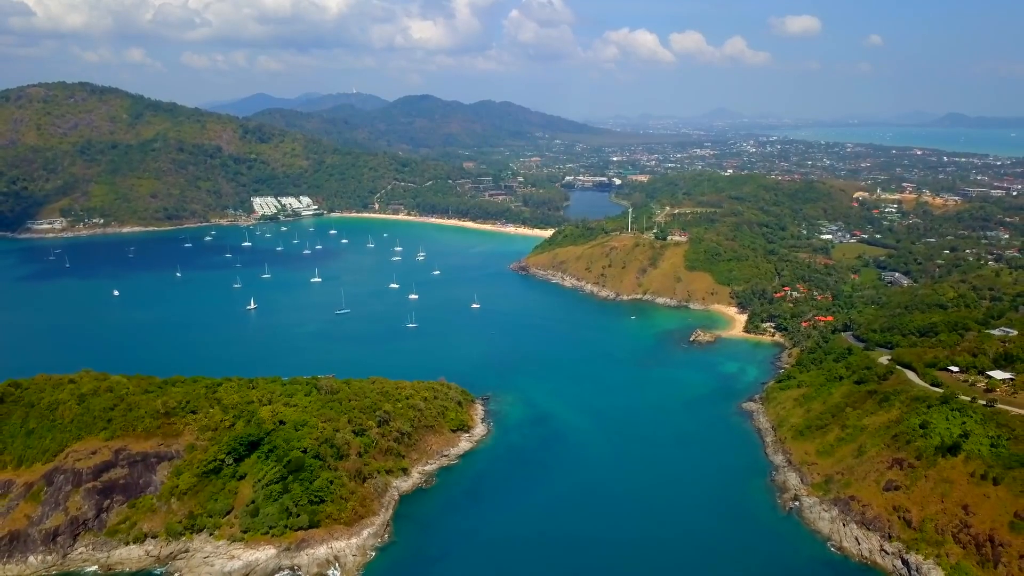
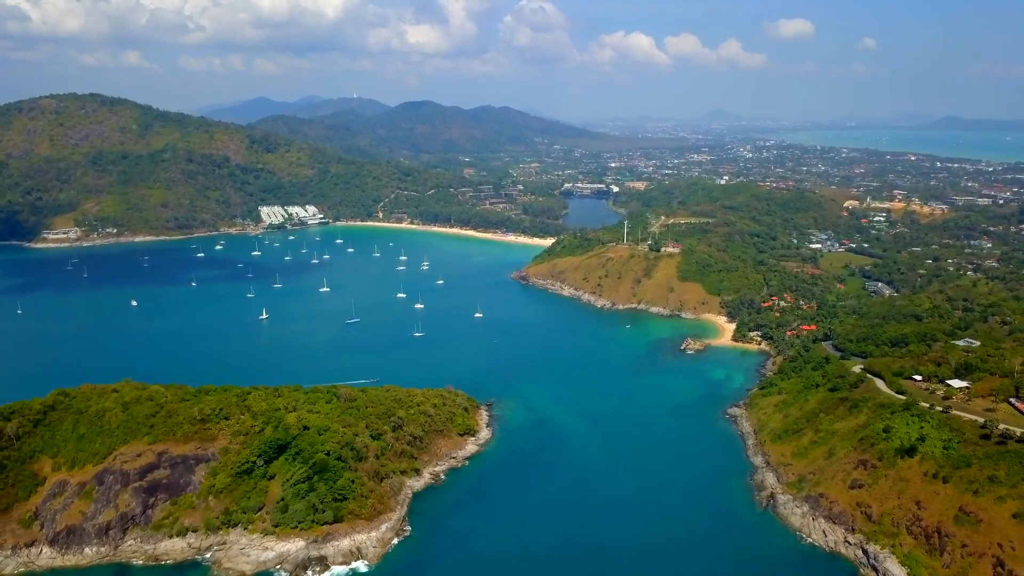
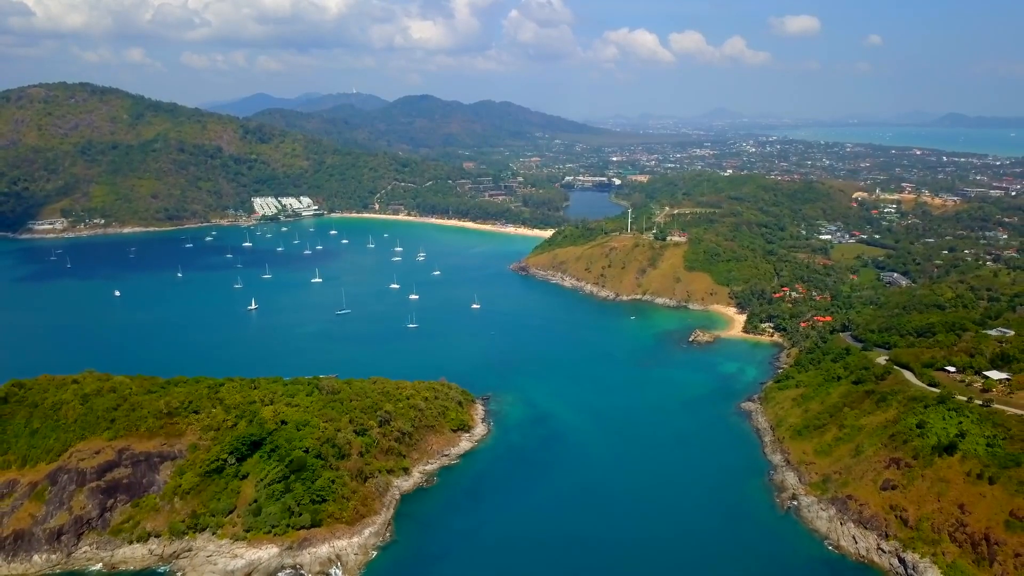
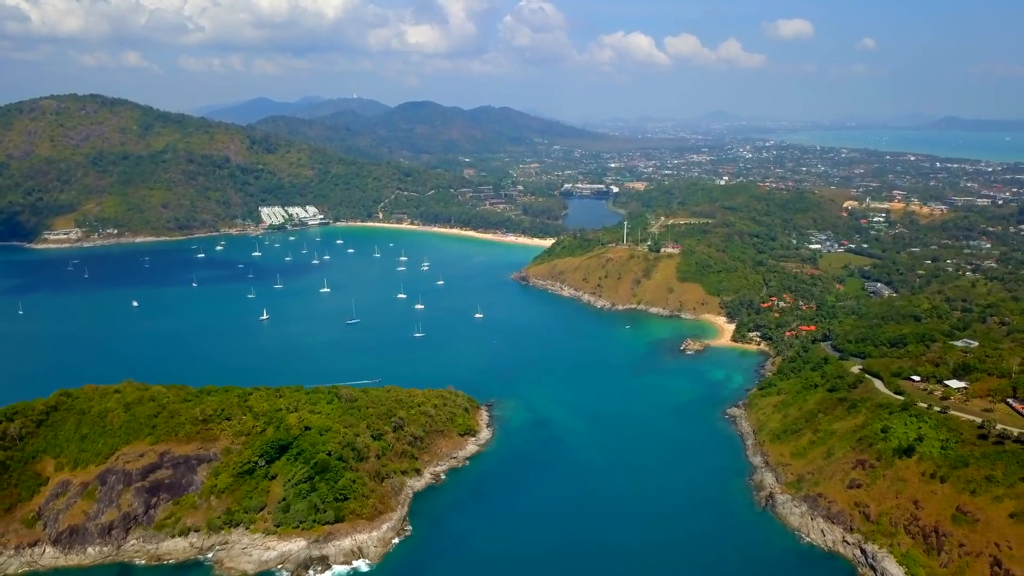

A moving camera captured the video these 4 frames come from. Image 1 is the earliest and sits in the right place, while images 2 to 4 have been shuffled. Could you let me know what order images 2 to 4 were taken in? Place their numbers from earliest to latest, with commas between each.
3, 2, 4
